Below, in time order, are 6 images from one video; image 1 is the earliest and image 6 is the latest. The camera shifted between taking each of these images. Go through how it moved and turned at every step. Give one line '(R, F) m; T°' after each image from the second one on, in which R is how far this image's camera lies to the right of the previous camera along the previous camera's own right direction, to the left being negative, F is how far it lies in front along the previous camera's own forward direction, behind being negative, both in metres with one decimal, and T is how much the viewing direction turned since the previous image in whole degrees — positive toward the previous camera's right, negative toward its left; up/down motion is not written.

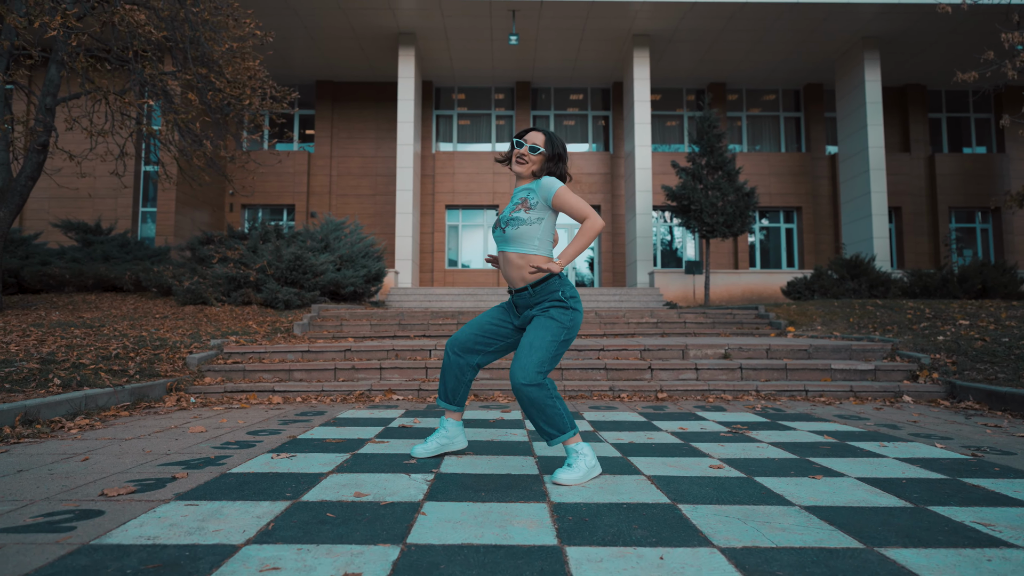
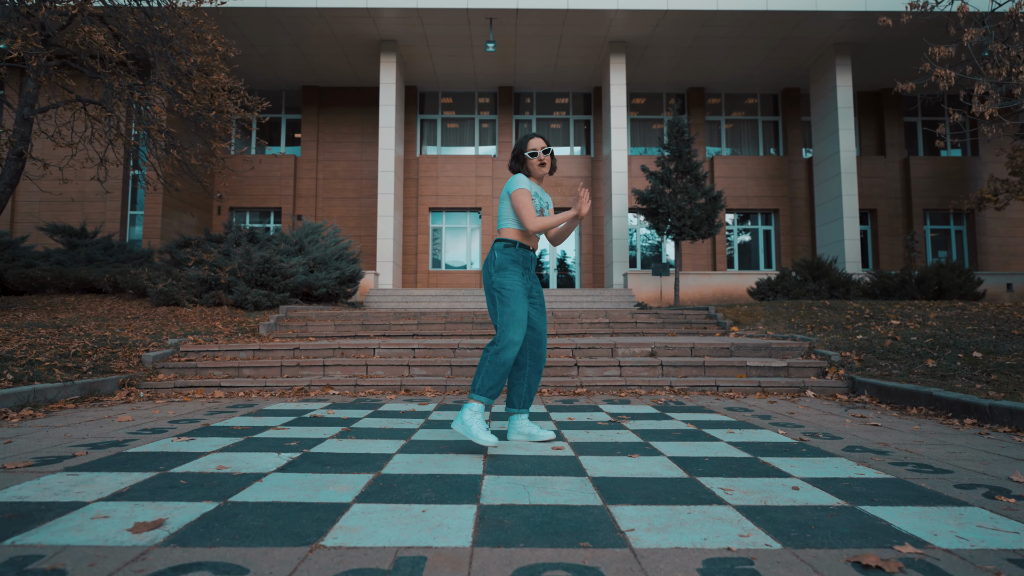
(+0.7, -0.4) m; 0°
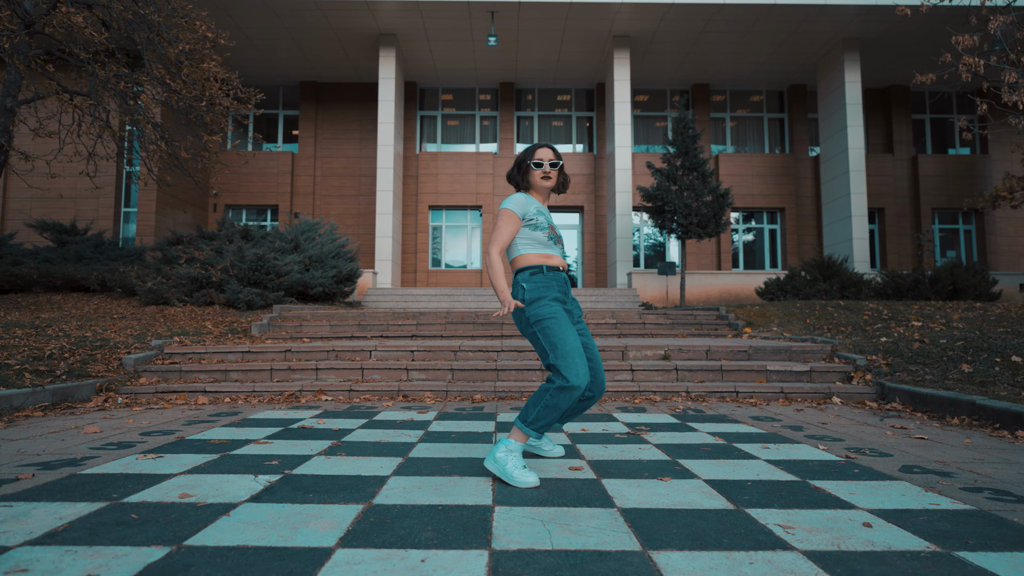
(-0.1, +0.4) m; 0°
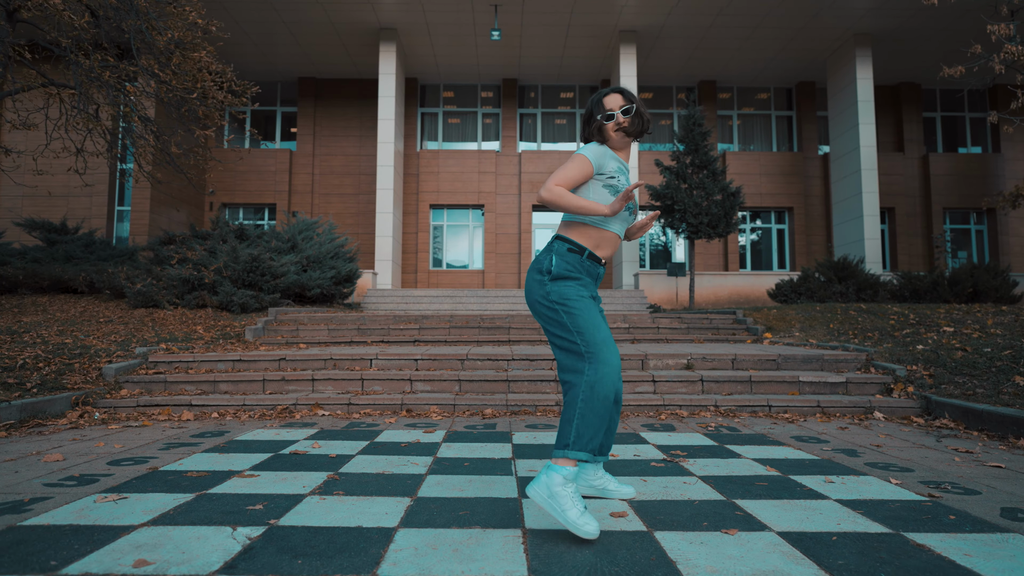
(-0.1, +0.4) m; 0°
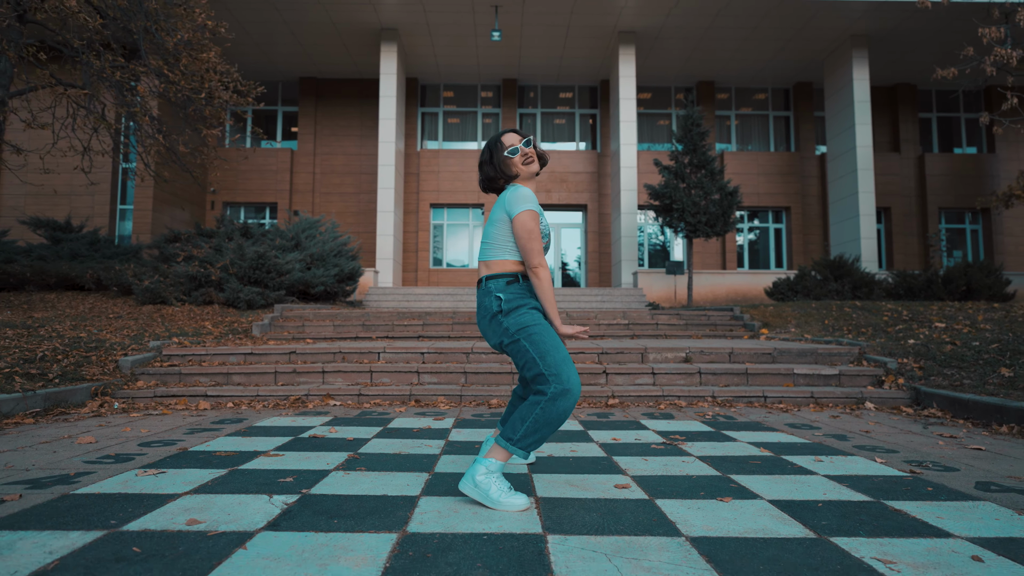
(-0.1, -0.2) m; 0°
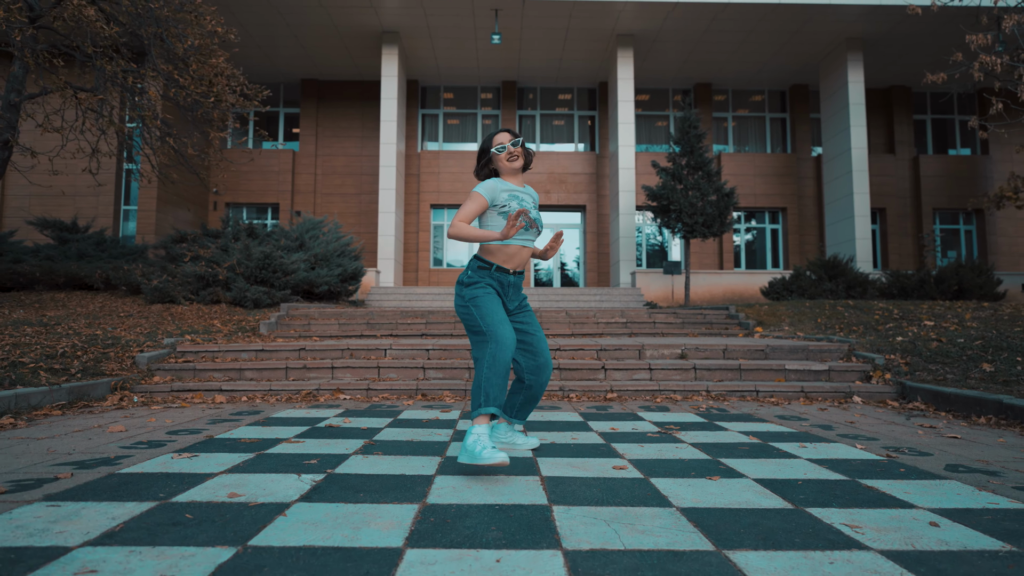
(0.0, -0.2) m; 0°
